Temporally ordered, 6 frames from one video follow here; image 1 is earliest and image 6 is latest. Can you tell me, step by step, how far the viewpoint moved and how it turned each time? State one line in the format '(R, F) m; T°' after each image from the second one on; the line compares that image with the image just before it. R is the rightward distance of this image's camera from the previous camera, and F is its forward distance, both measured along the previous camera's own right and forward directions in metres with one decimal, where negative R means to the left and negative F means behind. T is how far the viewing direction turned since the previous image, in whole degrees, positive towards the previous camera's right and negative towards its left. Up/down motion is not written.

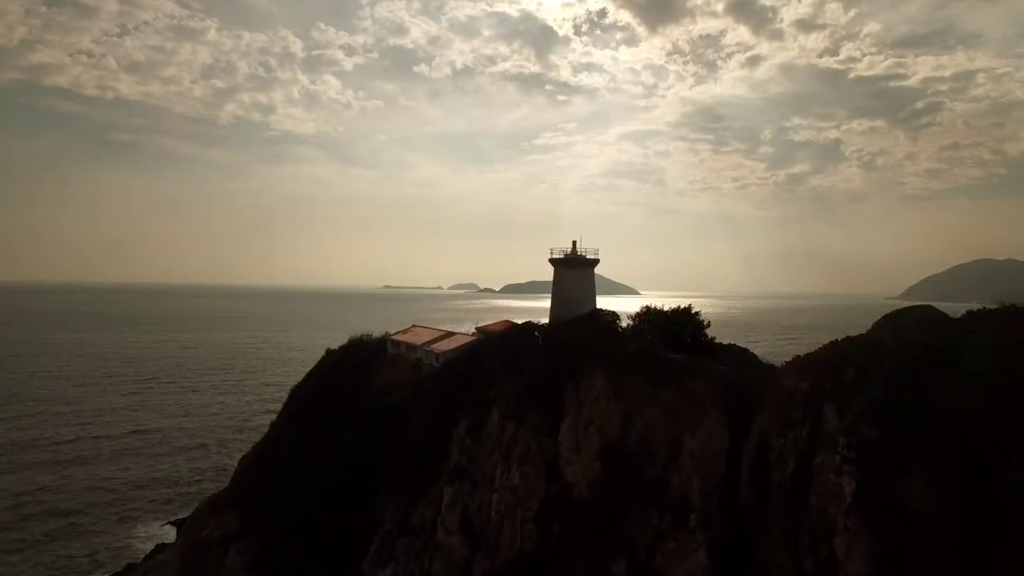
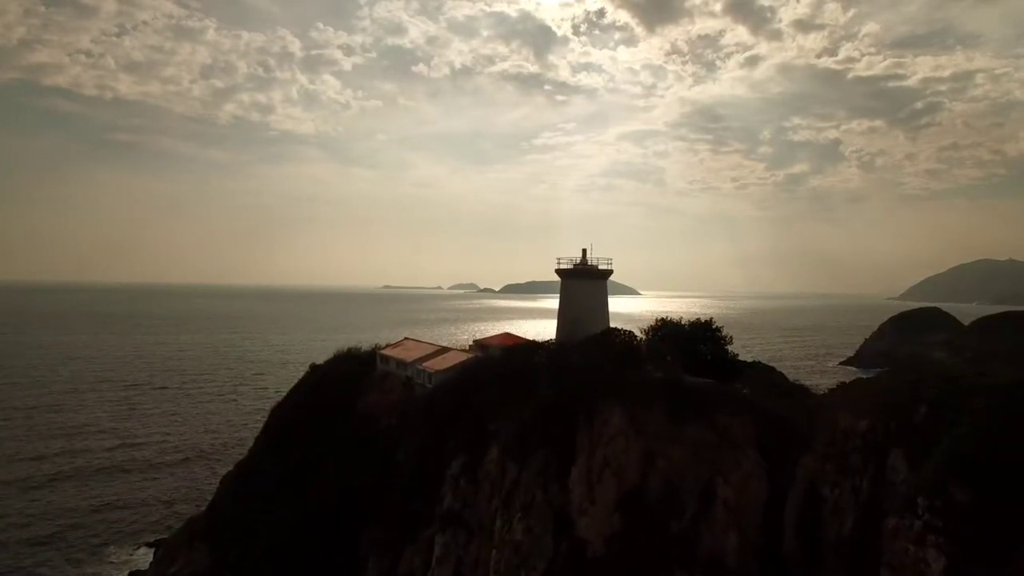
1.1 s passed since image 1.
(-0.4, +0.7) m; 0°
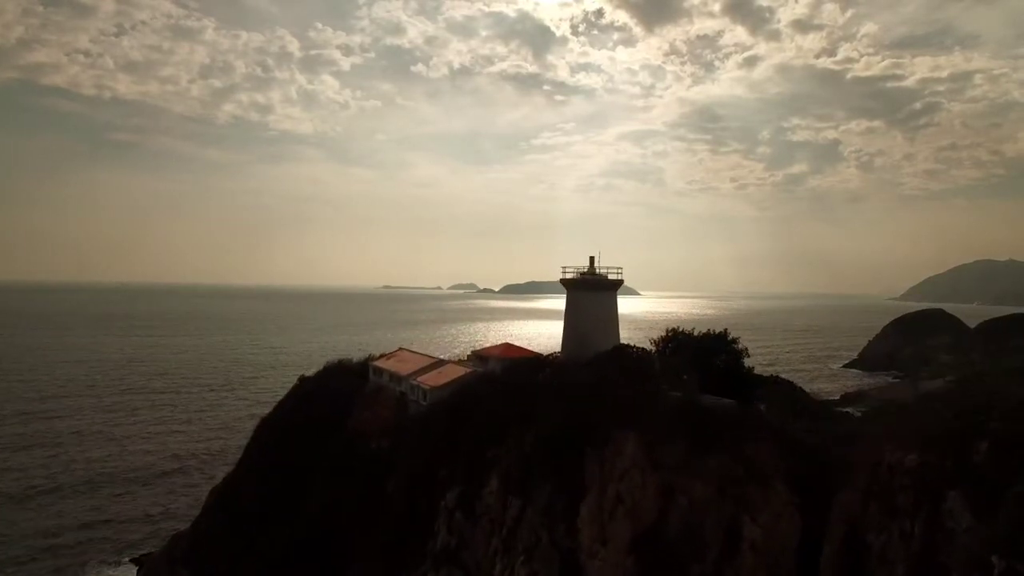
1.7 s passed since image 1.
(-1.0, -0.3) m; 0°
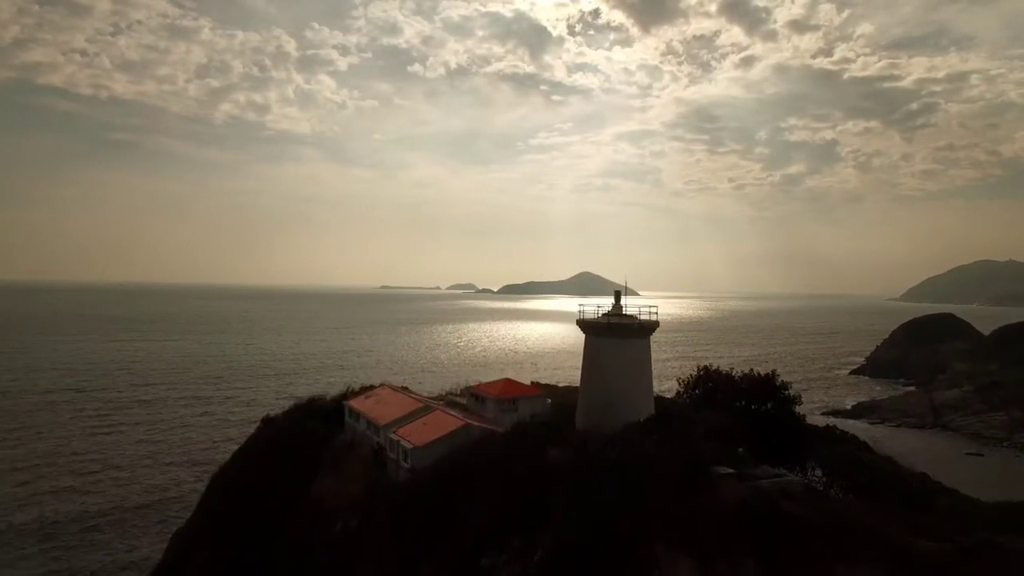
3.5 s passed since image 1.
(-1.5, +1.0) m; 0°
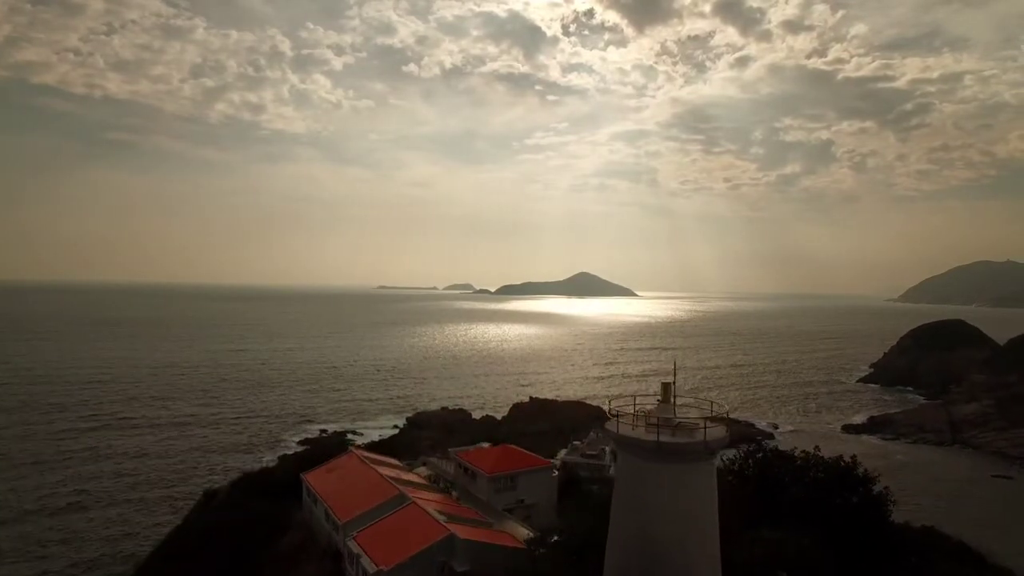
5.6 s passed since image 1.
(0.0, +3.3) m; 0°
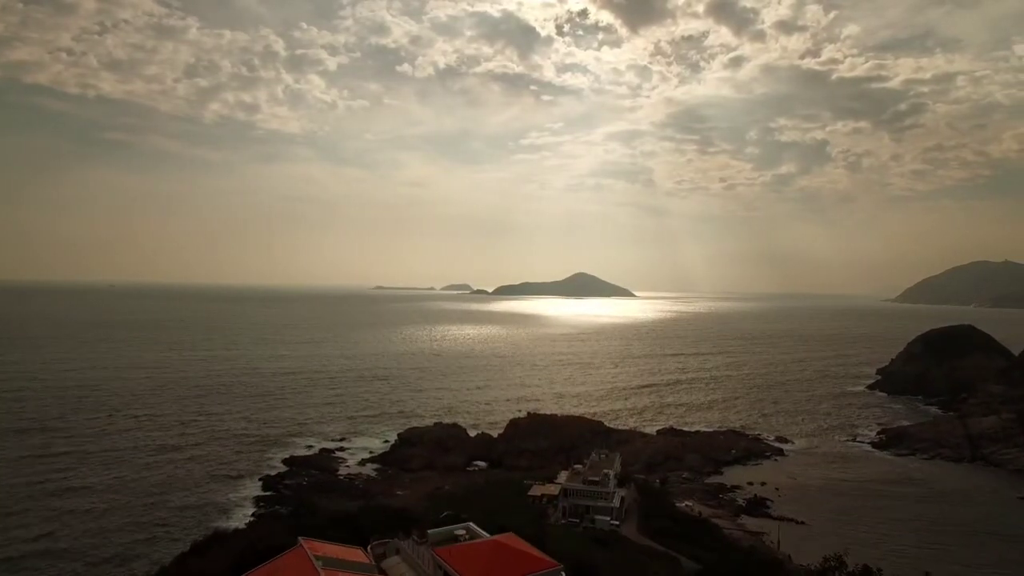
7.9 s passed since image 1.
(0.0, +3.1) m; 0°
